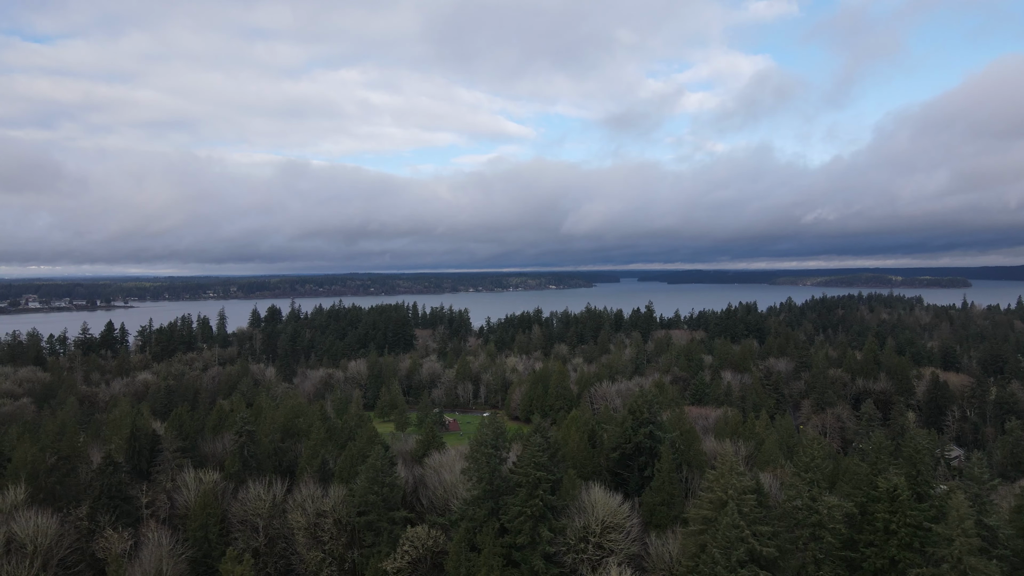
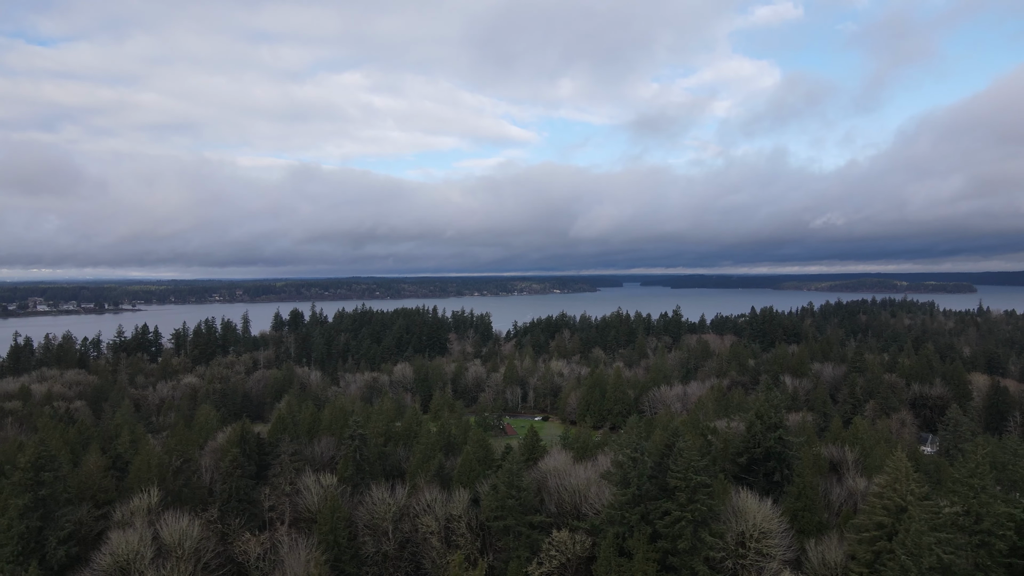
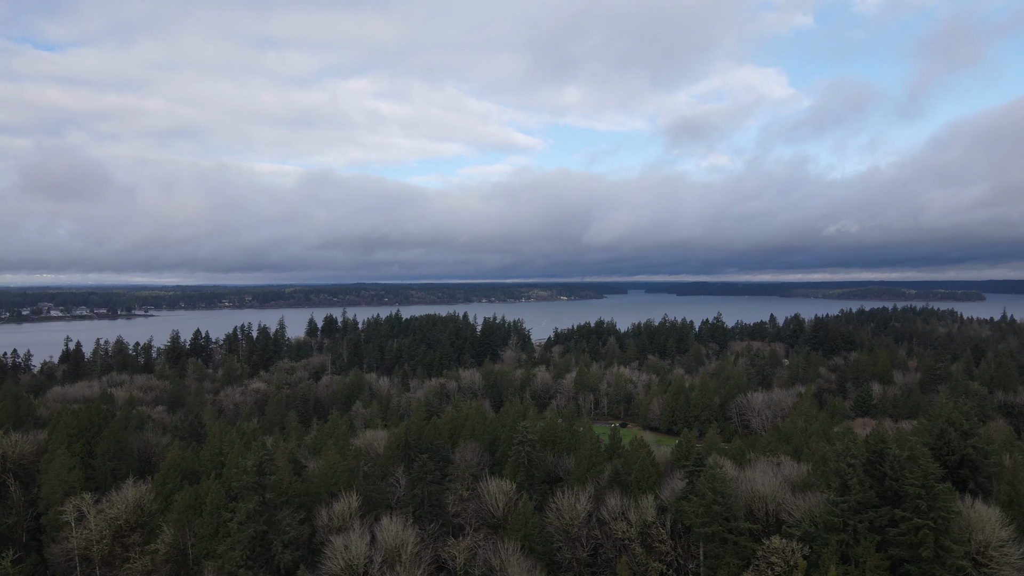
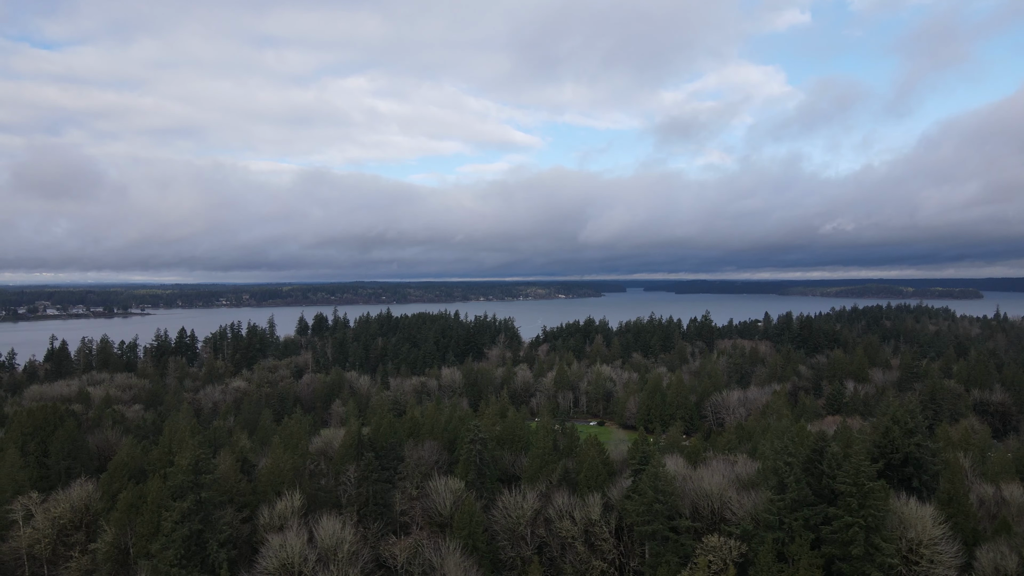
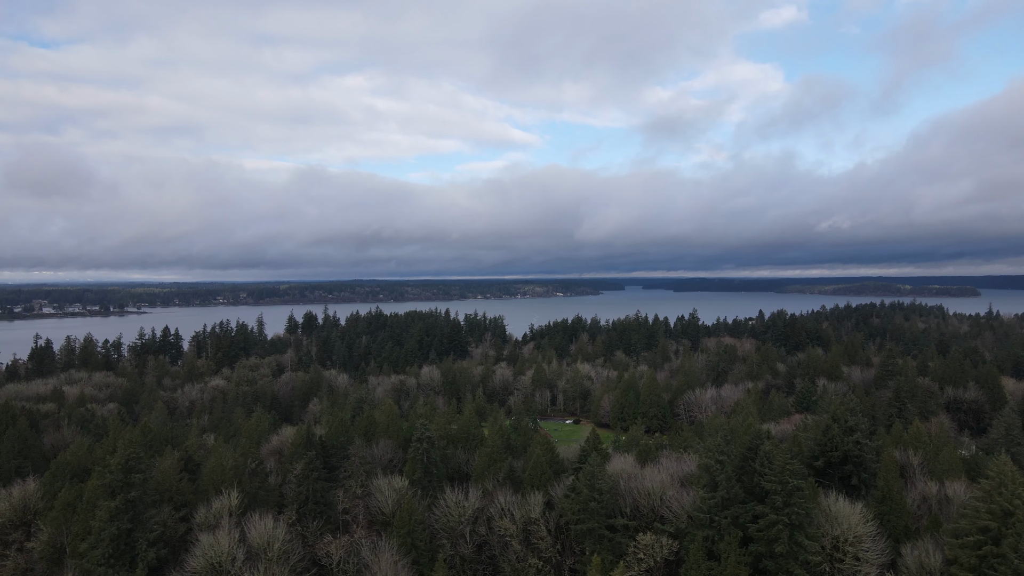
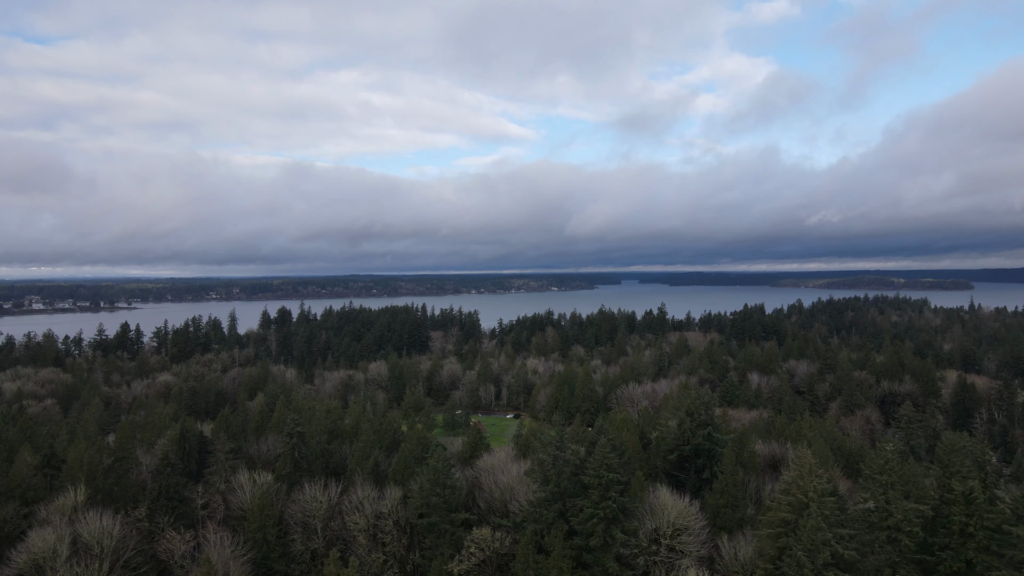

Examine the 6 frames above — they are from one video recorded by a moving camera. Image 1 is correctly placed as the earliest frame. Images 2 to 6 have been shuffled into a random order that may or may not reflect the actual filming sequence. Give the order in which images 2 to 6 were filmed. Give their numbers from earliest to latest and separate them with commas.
6, 2, 5, 4, 3
